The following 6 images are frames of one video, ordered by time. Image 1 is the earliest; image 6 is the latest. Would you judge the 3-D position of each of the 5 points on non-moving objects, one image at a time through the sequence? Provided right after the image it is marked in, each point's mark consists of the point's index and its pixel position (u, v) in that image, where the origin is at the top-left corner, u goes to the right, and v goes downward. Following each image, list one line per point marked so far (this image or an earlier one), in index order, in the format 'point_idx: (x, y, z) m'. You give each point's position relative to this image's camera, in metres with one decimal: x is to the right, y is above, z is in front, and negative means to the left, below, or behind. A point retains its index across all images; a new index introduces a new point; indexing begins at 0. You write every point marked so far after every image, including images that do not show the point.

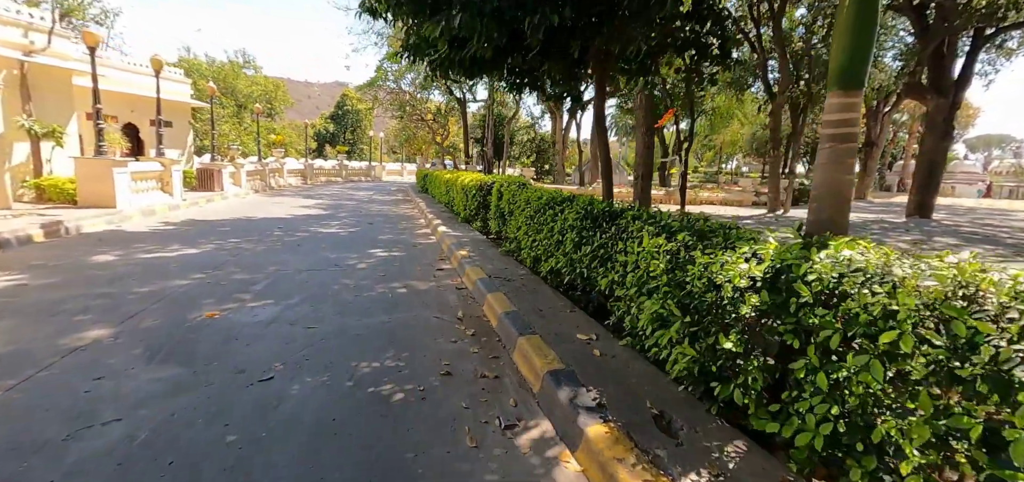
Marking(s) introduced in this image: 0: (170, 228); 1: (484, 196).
0: (-6.6, +0.2, +9.4) m
1: (-0.5, +0.8, +9.3) m
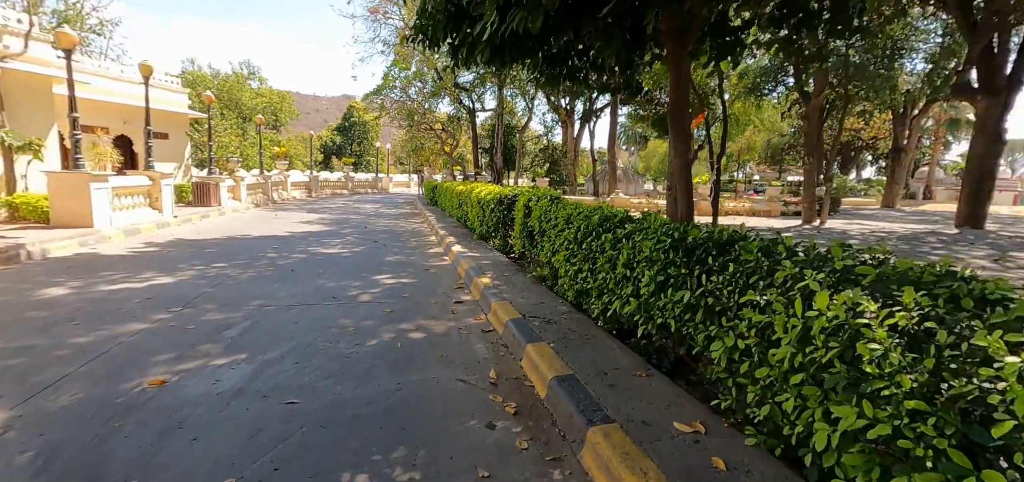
0: (-6.2, -0.2, +8.4) m
1: (-0.1, +0.5, +8.2) m
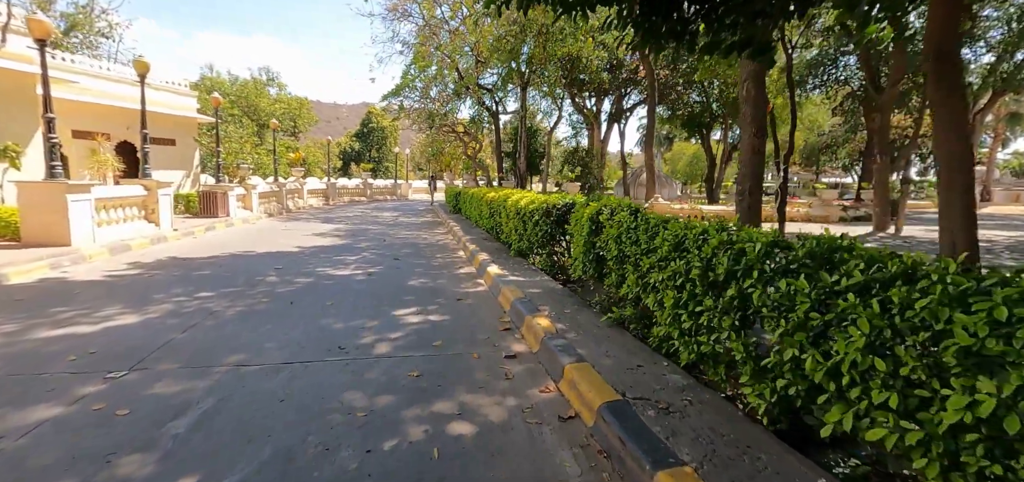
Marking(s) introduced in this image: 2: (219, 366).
0: (-5.5, -0.5, +7.1) m
1: (+0.6, +0.2, +6.7) m
2: (-2.2, -0.9, +3.7) m
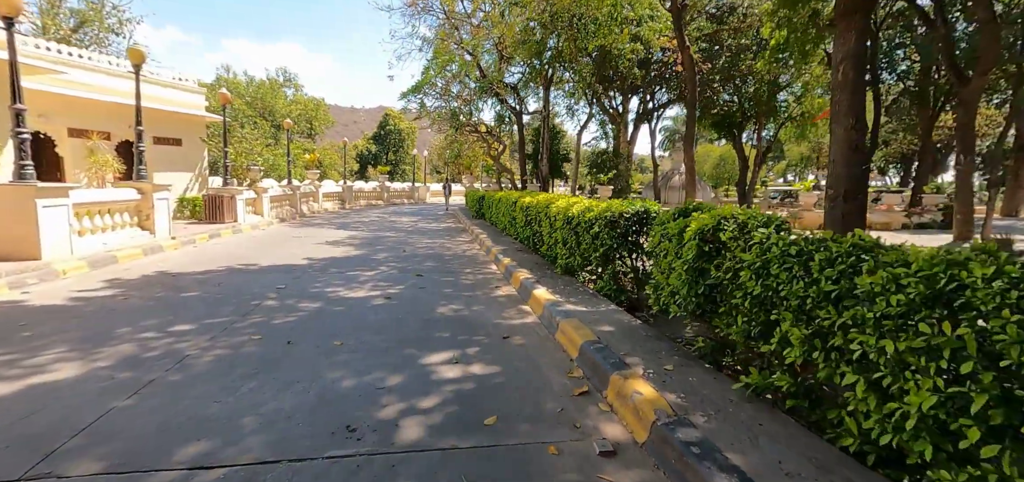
0: (-4.9, -0.6, +5.9) m
1: (+1.2, 0.0, +5.3) m
2: (-1.7, -1.1, +2.4) m
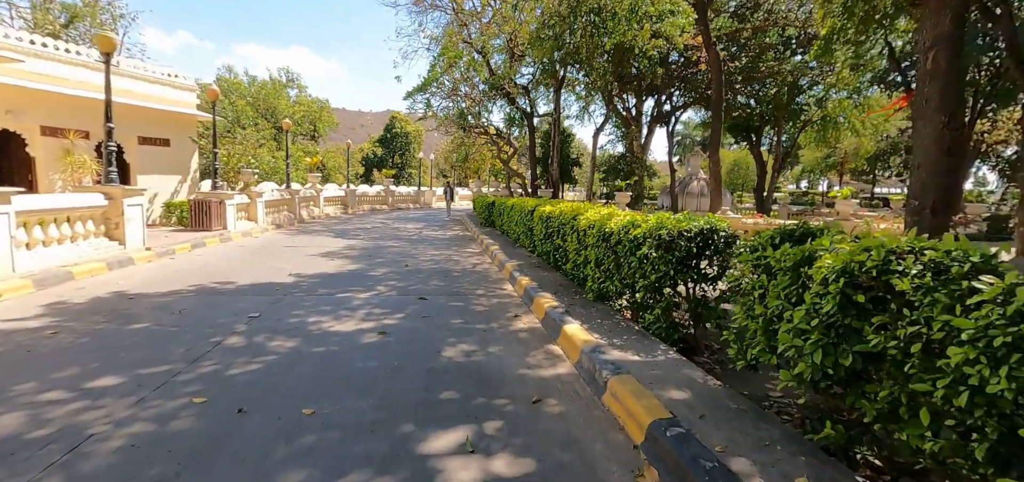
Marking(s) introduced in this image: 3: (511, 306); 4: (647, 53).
0: (-4.6, -0.8, +4.8) m
1: (+1.4, -0.2, +4.1) m
2: (-1.5, -1.3, +1.2) m
3: (0.0, -0.8, +6.1) m
4: (+5.1, +7.1, +18.4) m
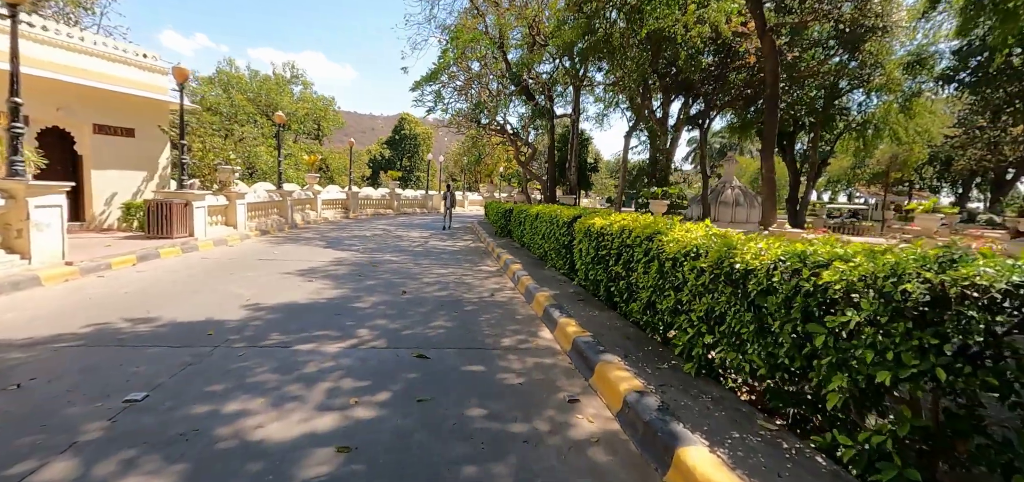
0: (-4.3, -1.0, +2.7) m
1: (+1.8, -0.4, +2.0) m
2: (-1.2, -1.4, -0.9) m
3: (+0.4, -1.1, +3.9) m
4: (+5.8, +6.6, +16.3) m
